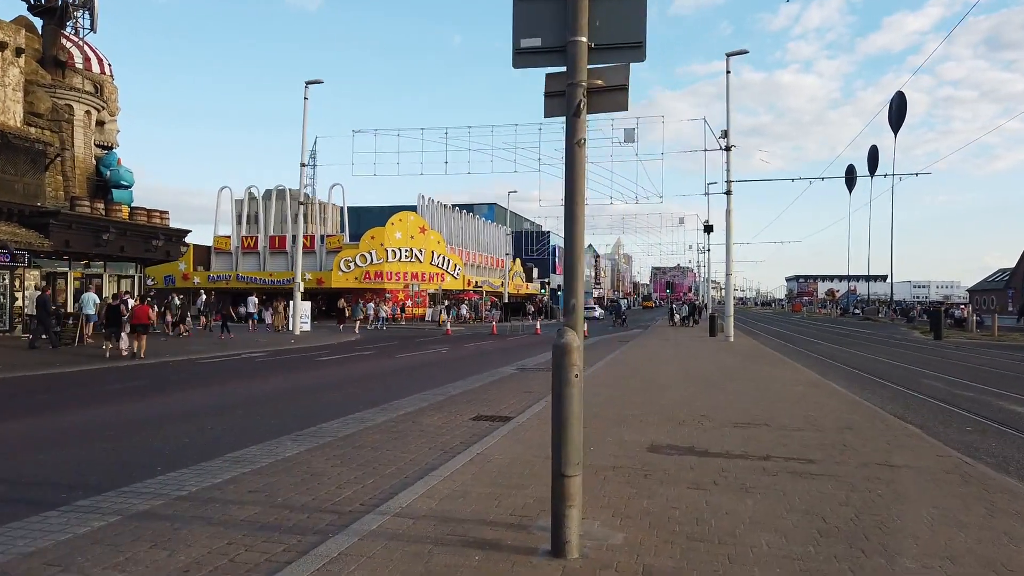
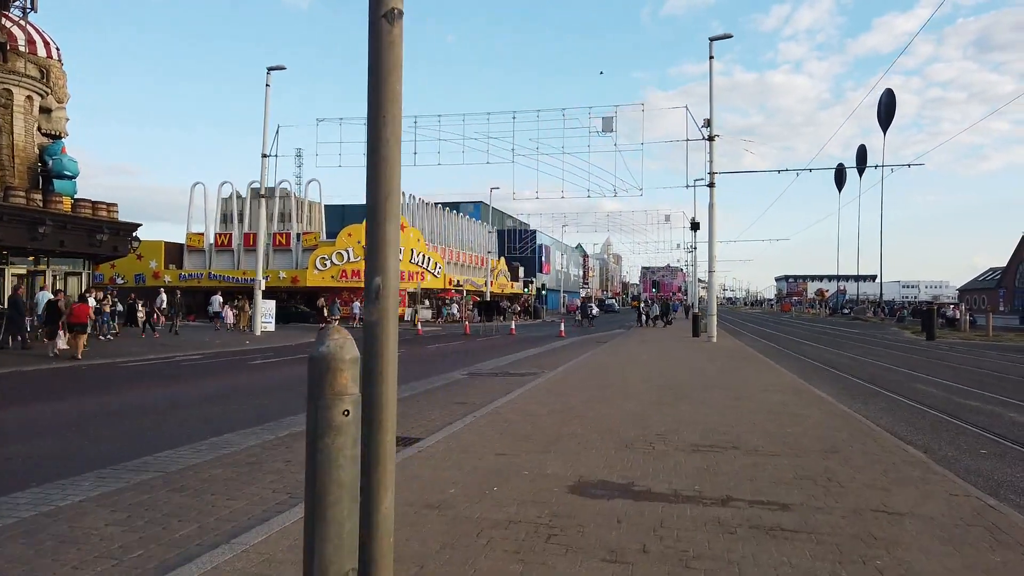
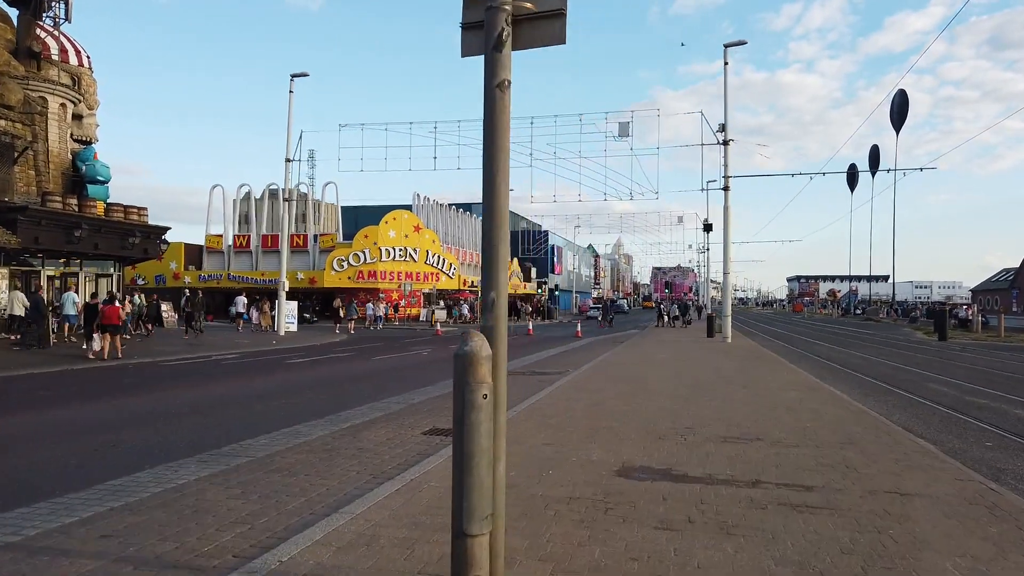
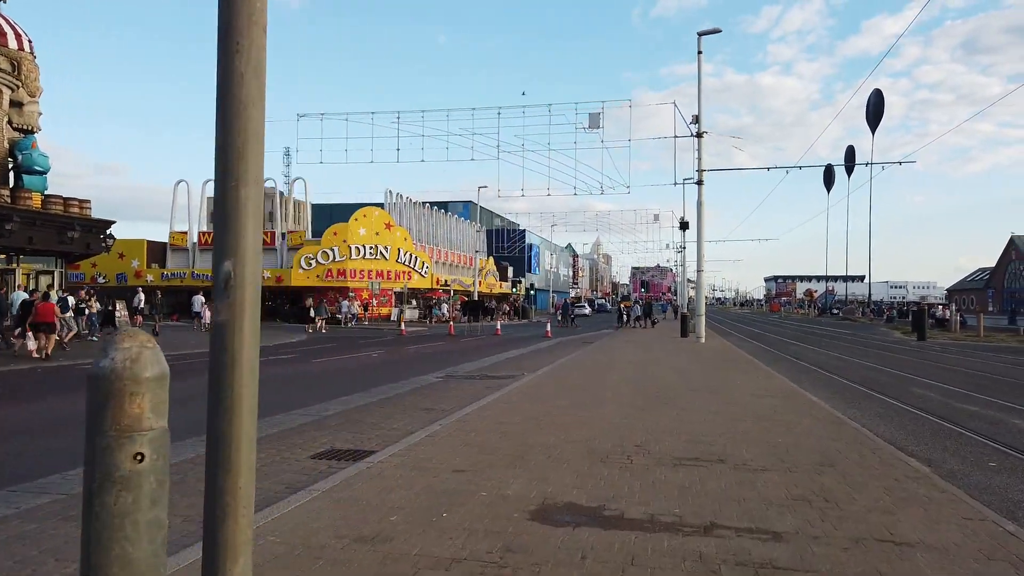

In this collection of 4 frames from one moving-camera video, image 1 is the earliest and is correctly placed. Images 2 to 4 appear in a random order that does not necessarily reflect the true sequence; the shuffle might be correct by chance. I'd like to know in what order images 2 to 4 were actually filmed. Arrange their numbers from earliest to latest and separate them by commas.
3, 2, 4
